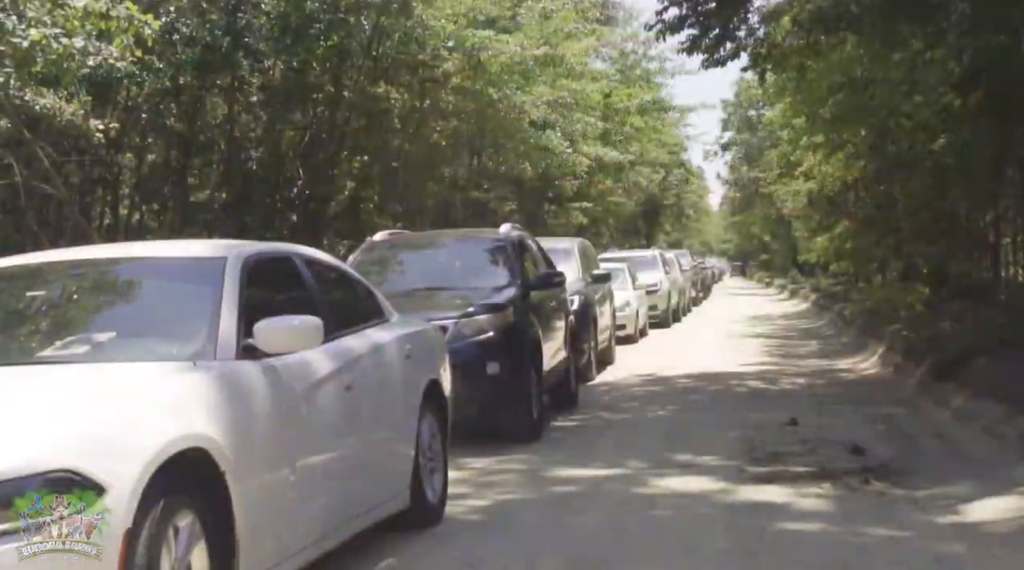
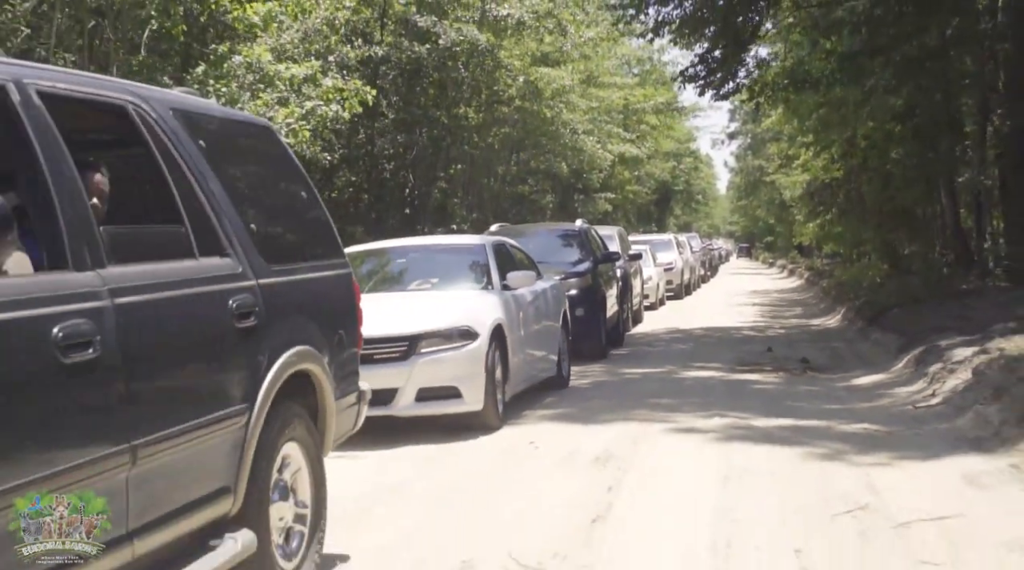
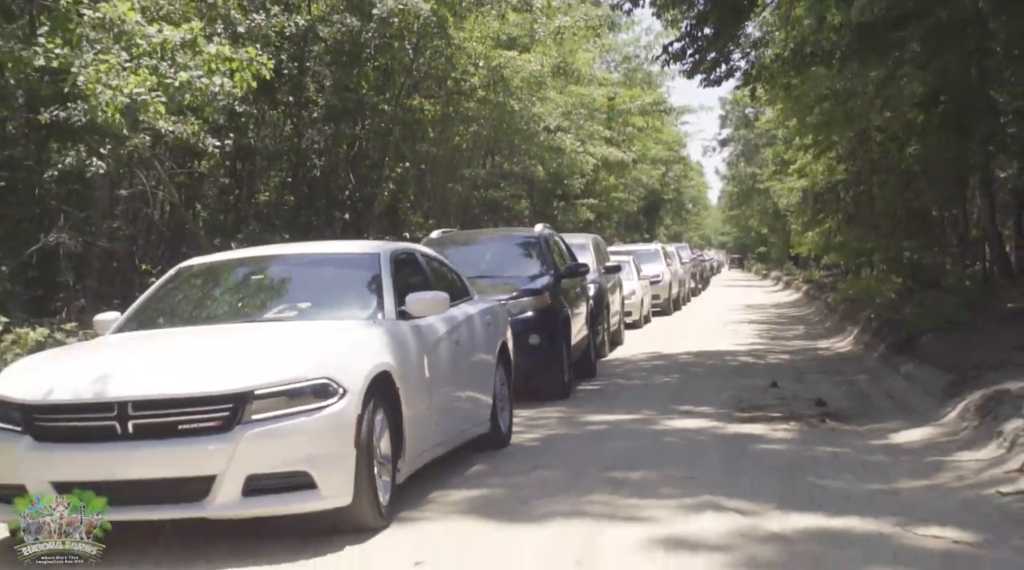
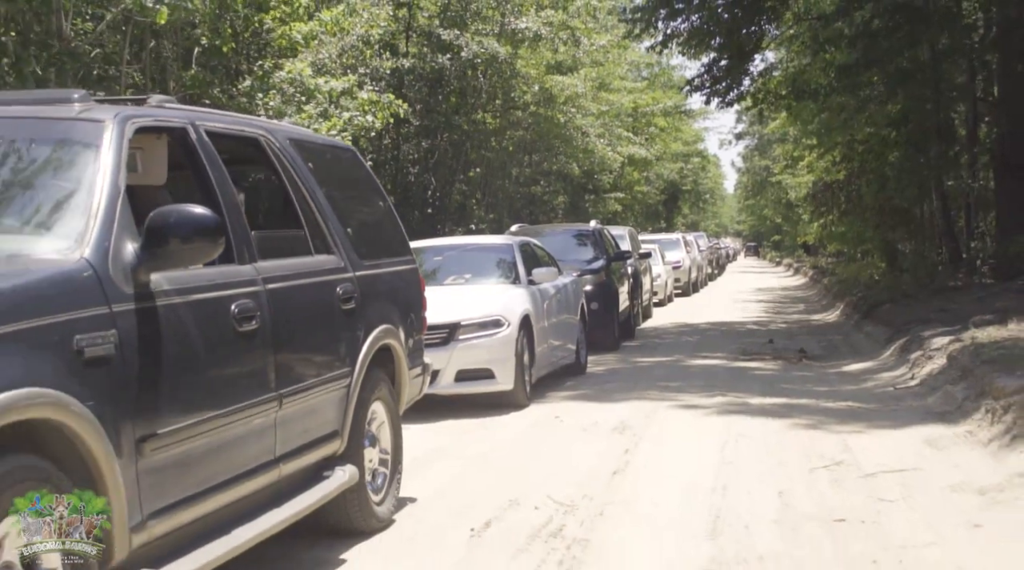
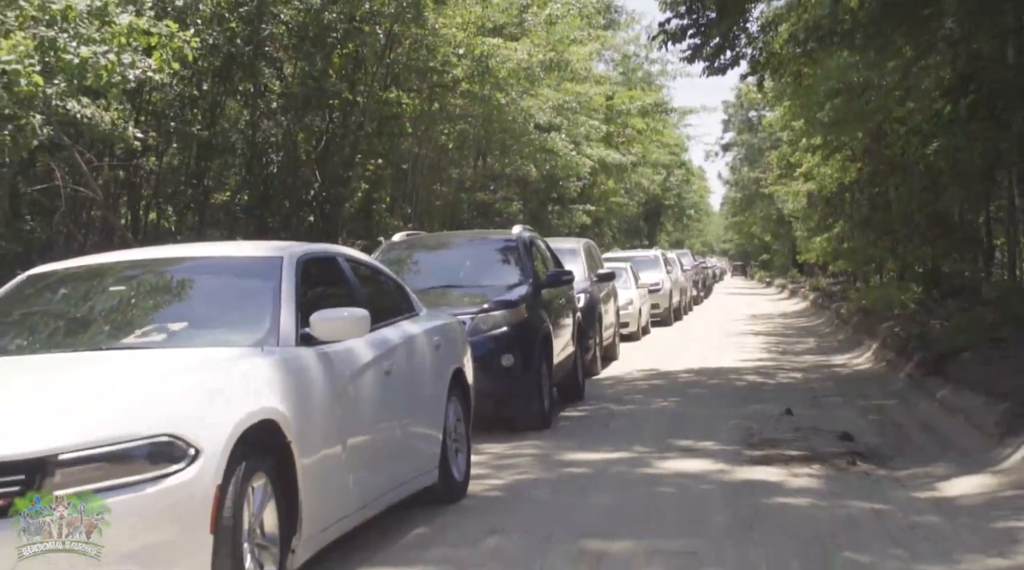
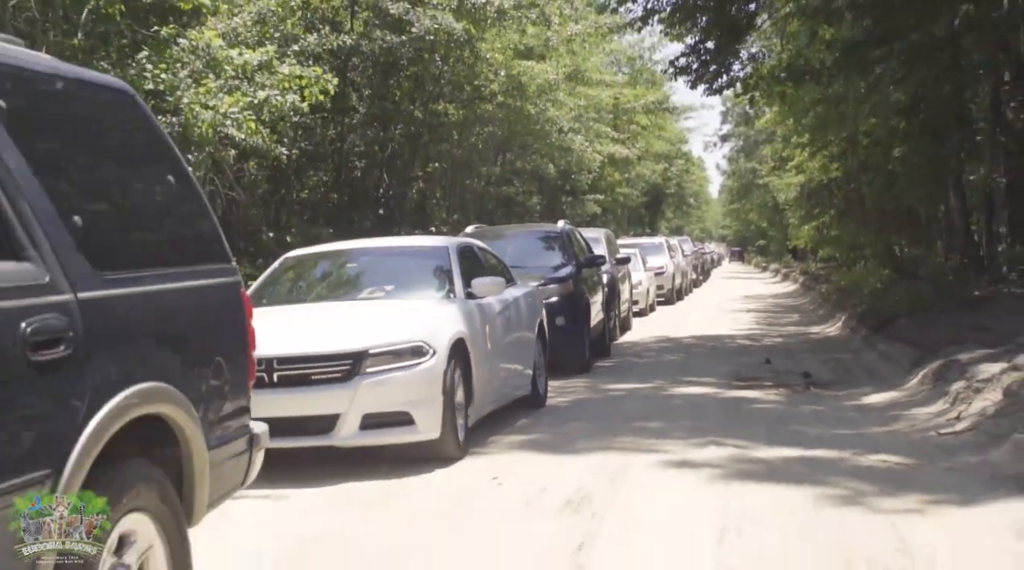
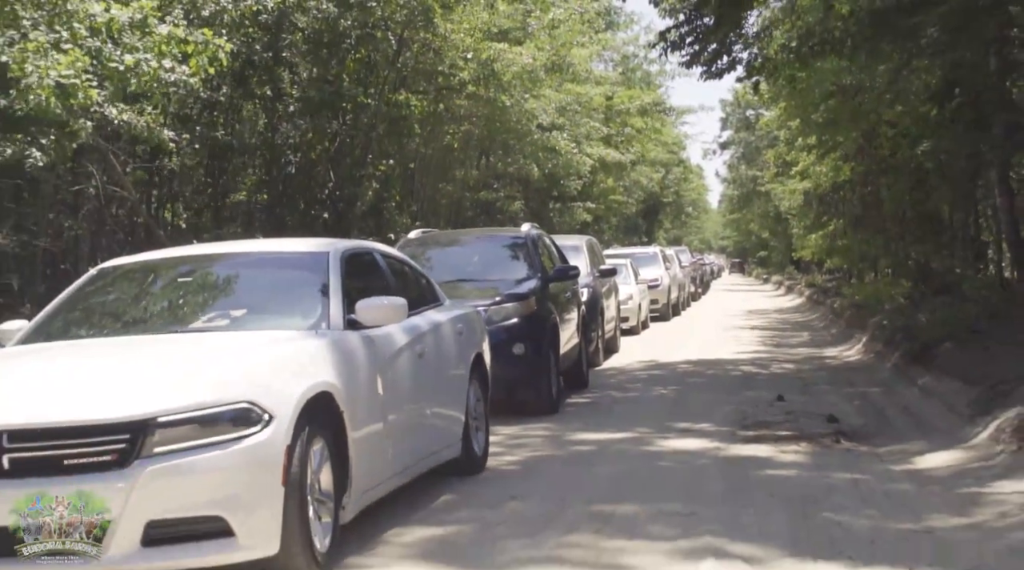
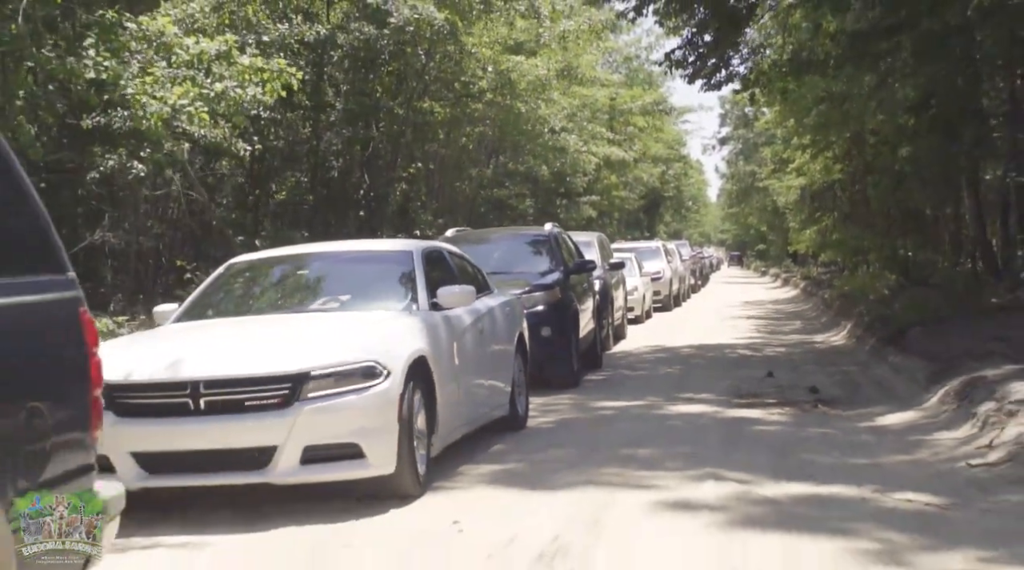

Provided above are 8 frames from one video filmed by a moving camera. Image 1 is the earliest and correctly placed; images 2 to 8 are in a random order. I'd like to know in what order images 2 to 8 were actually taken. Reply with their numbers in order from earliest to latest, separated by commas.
5, 7, 3, 8, 6, 2, 4
